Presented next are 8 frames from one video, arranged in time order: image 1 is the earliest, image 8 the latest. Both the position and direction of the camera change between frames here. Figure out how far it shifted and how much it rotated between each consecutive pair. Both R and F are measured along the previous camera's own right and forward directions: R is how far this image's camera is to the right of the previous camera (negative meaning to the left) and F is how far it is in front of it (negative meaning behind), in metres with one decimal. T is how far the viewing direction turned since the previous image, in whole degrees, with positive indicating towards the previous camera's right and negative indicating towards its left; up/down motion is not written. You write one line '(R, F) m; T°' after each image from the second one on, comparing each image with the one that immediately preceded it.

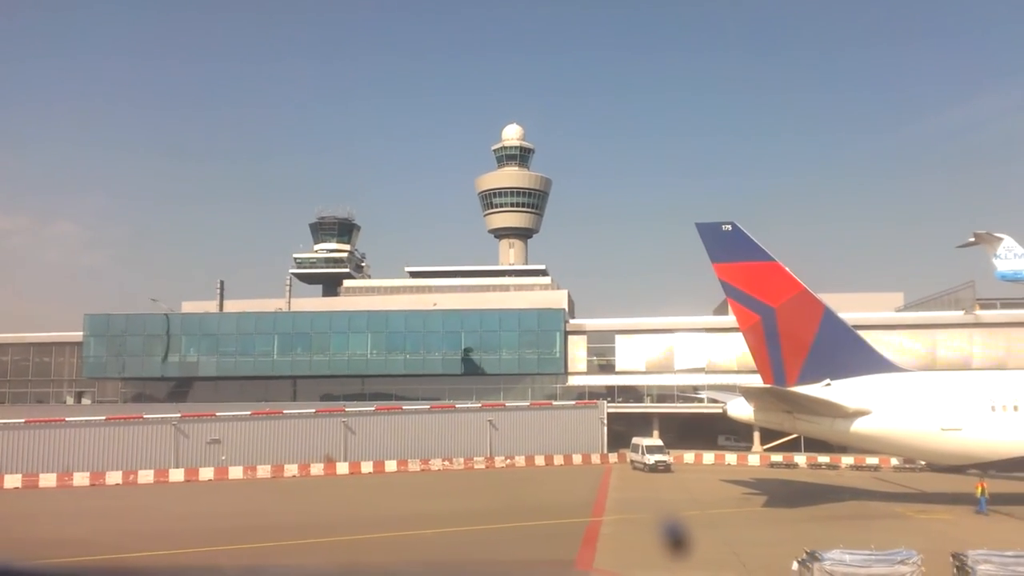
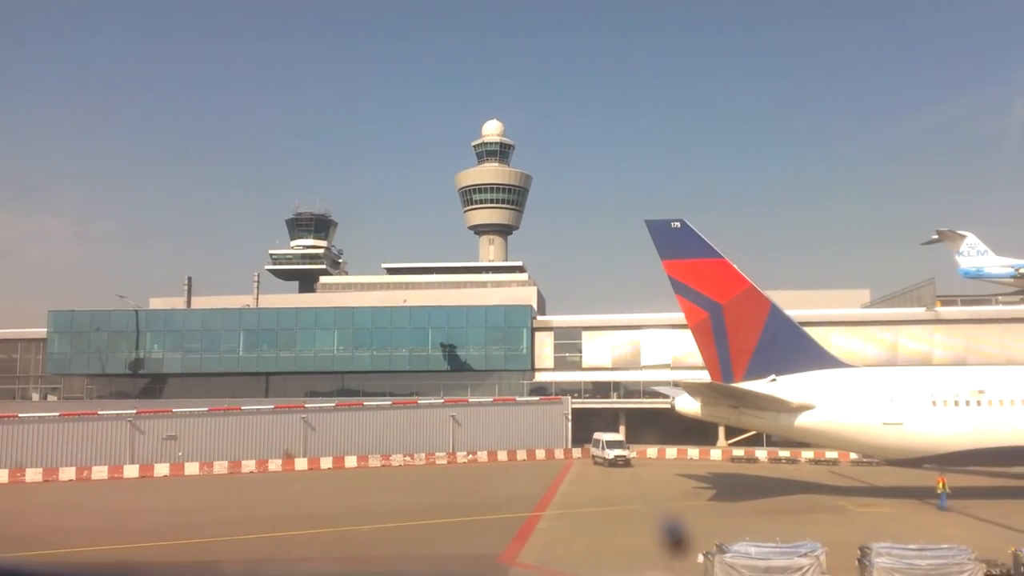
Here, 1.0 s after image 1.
(+1.0, 0.0) m; +1°
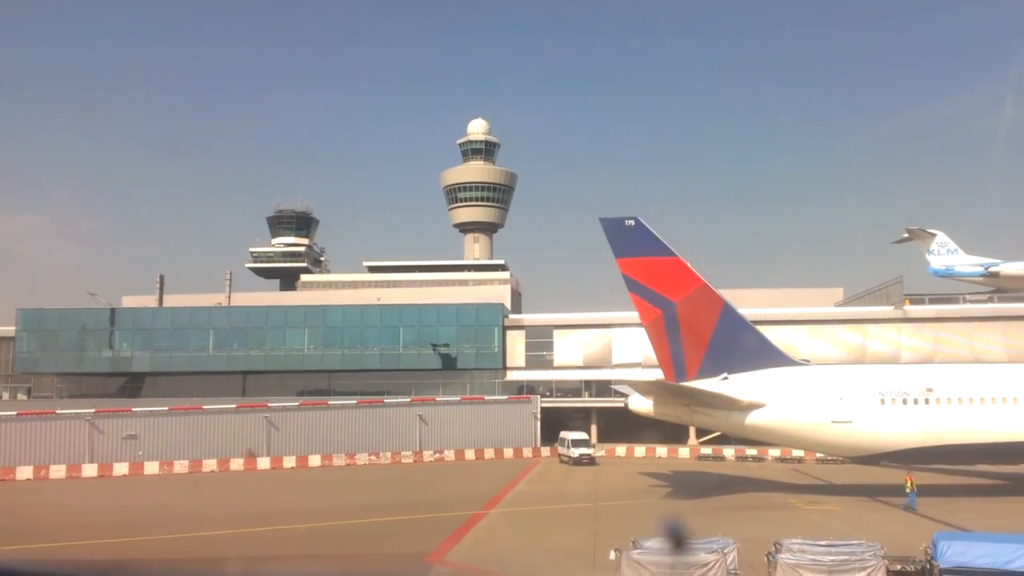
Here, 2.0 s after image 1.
(+1.0, 0.0) m; +1°
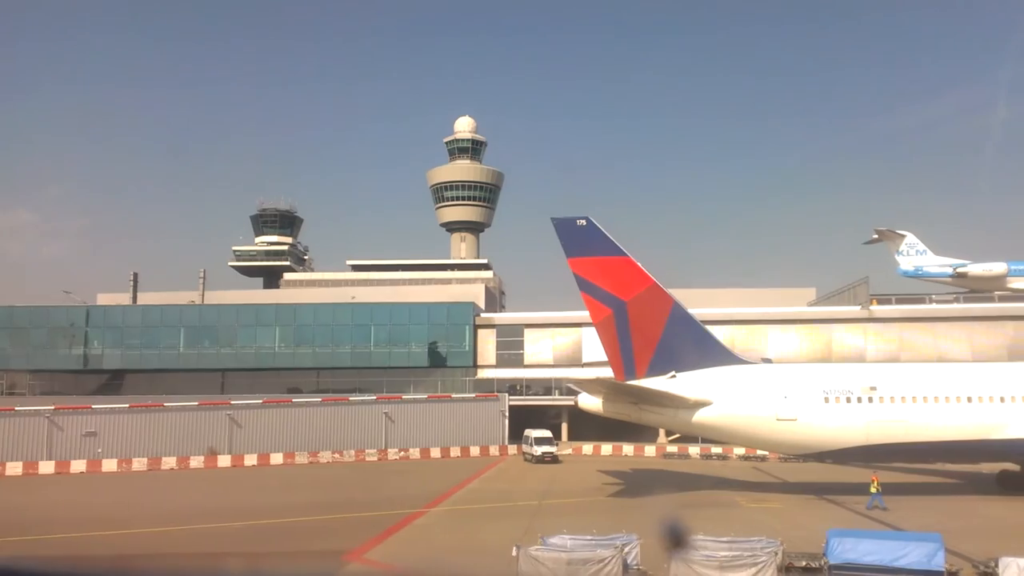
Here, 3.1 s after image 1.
(+1.2, -0.1) m; 0°
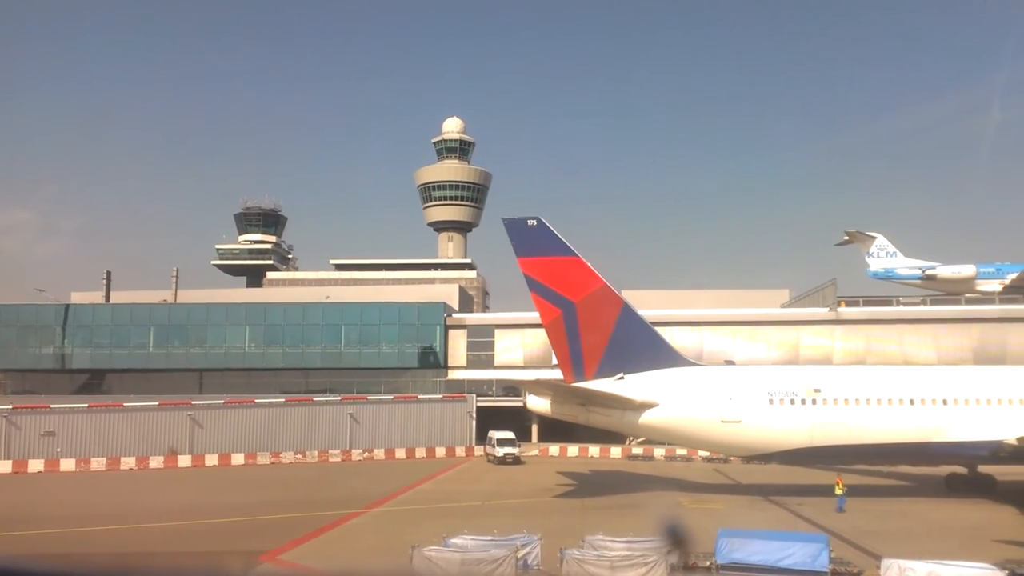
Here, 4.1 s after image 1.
(+1.2, -0.1) m; 0°
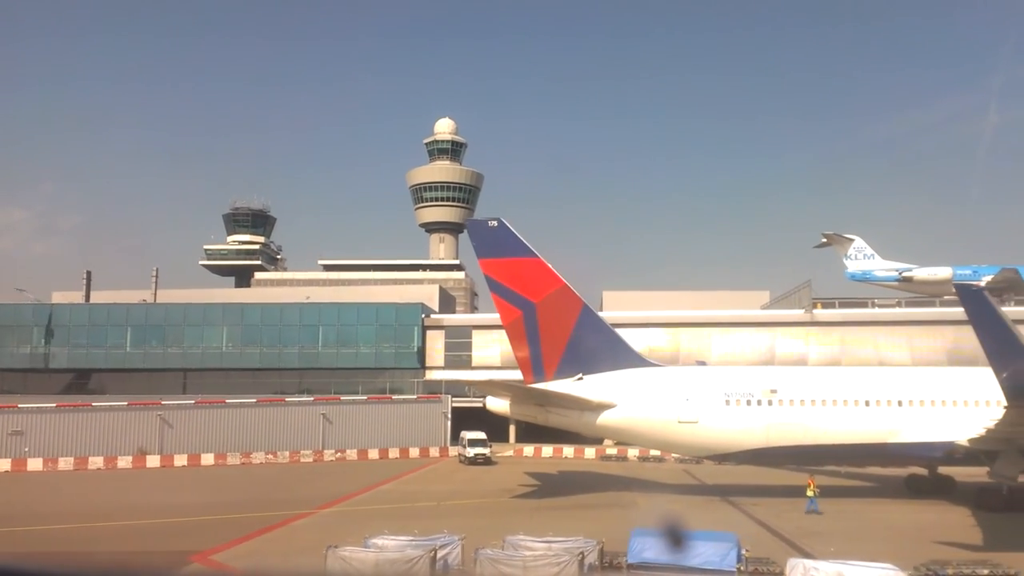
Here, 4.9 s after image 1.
(+1.0, 0.0) m; 0°
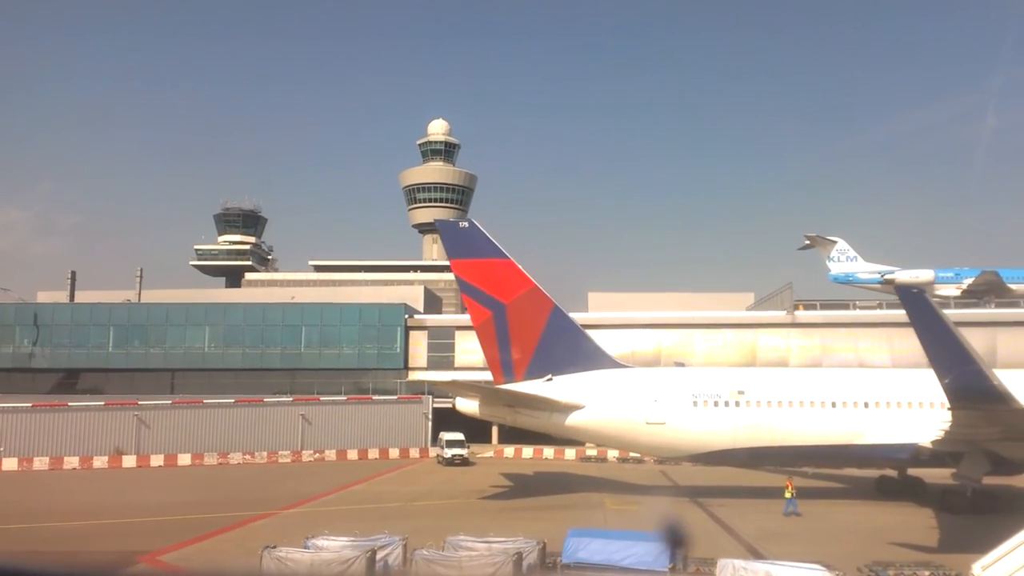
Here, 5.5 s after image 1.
(+0.8, 0.0) m; 0°
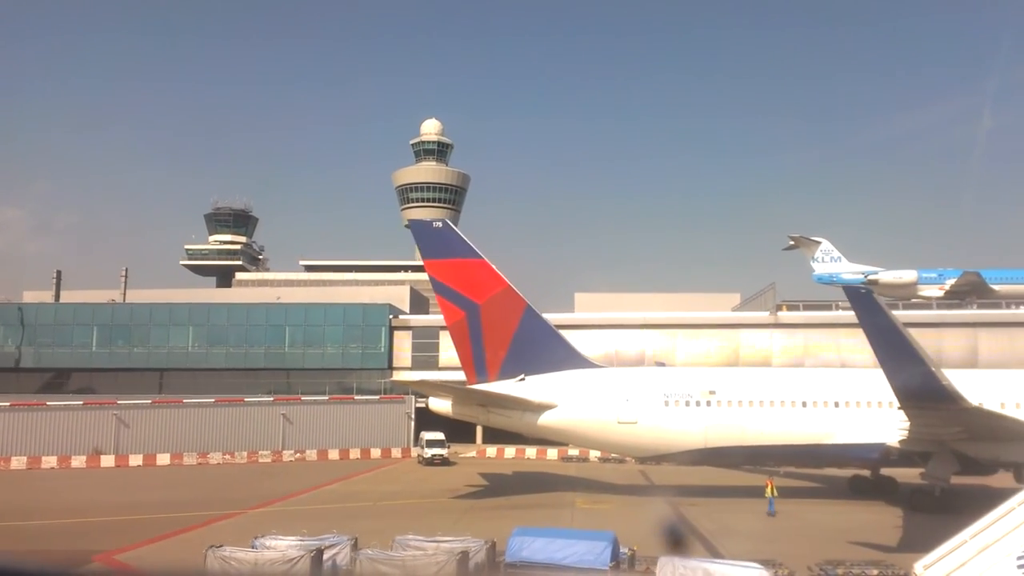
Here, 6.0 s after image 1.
(+0.6, 0.0) m; 0°
